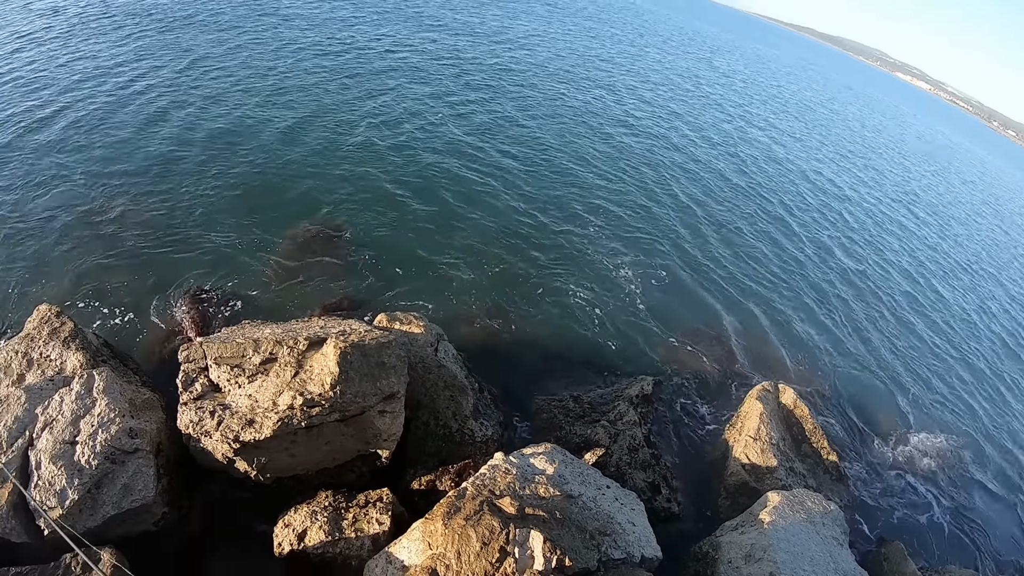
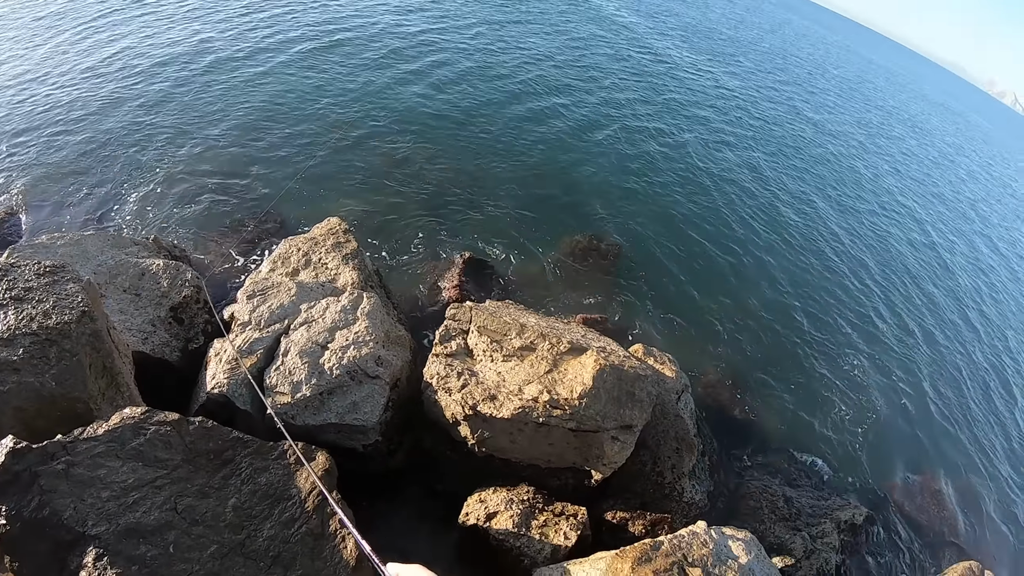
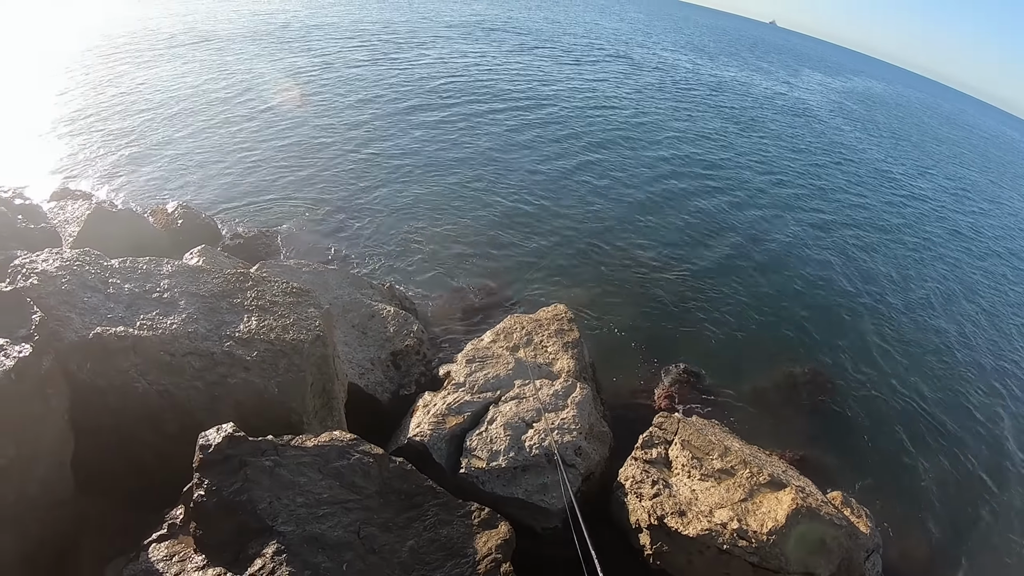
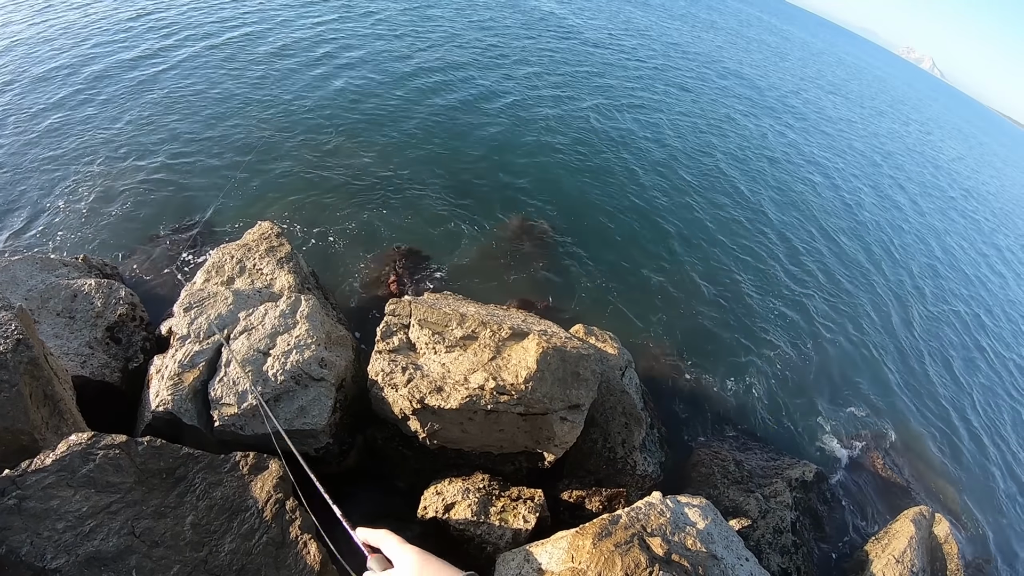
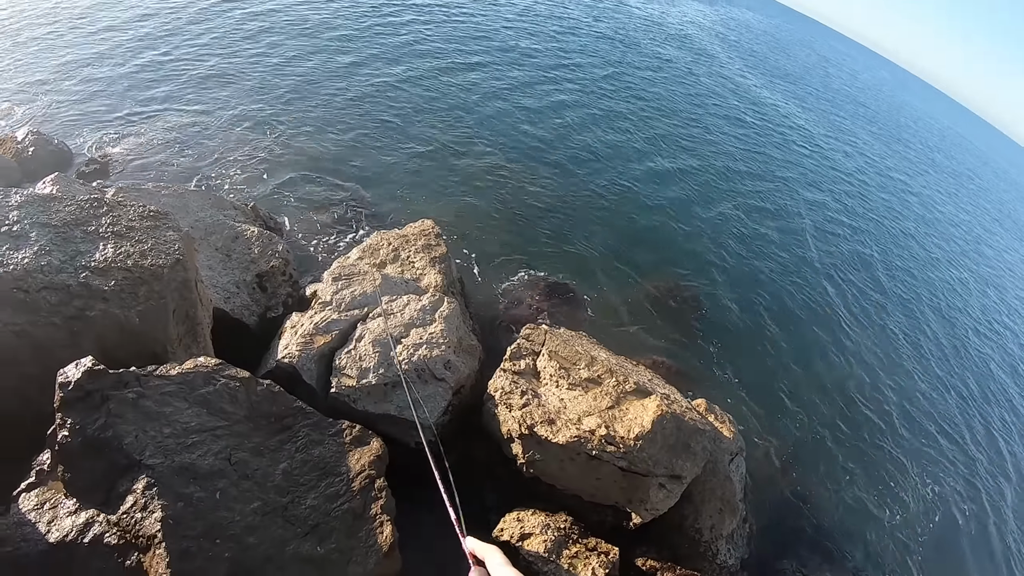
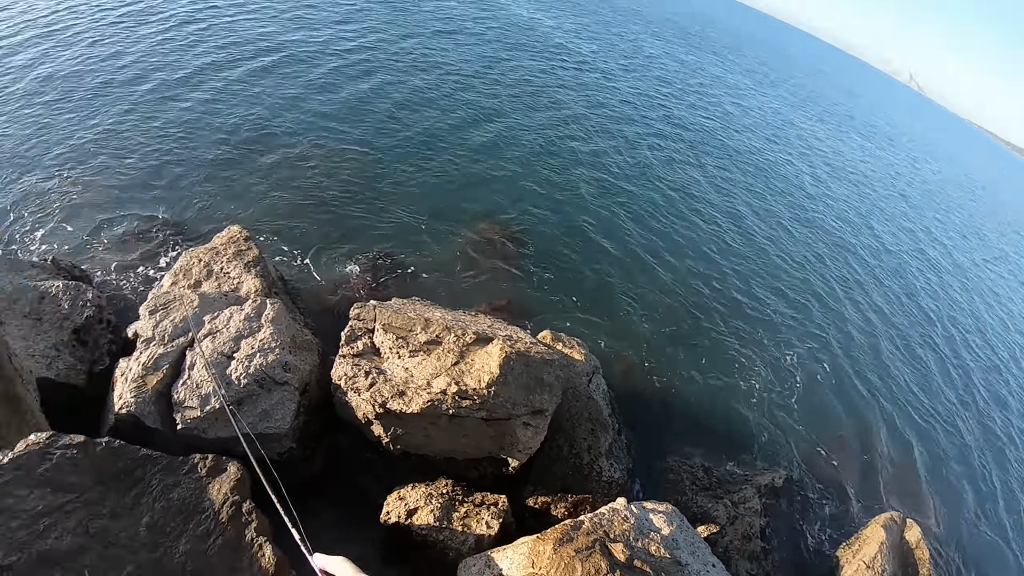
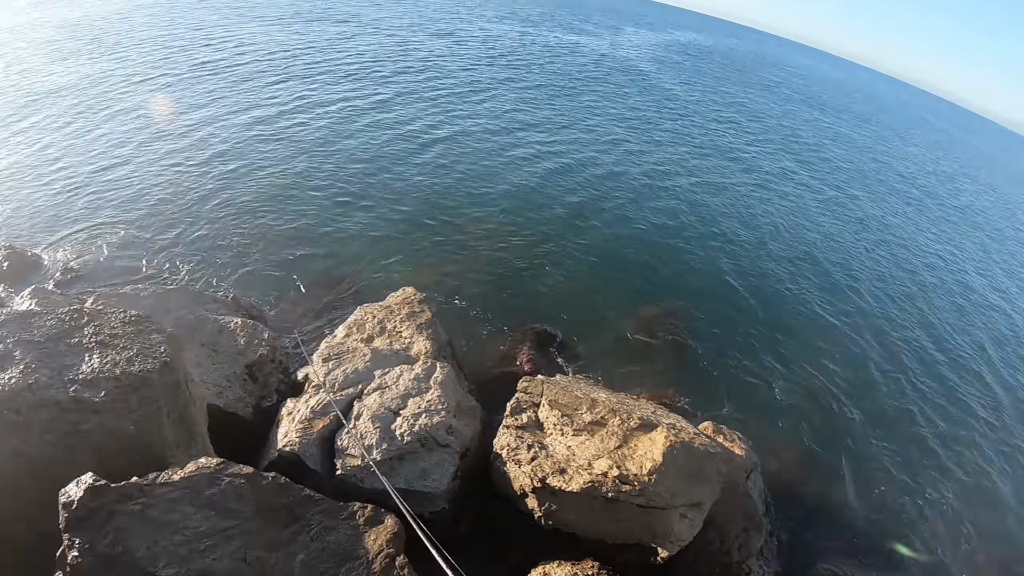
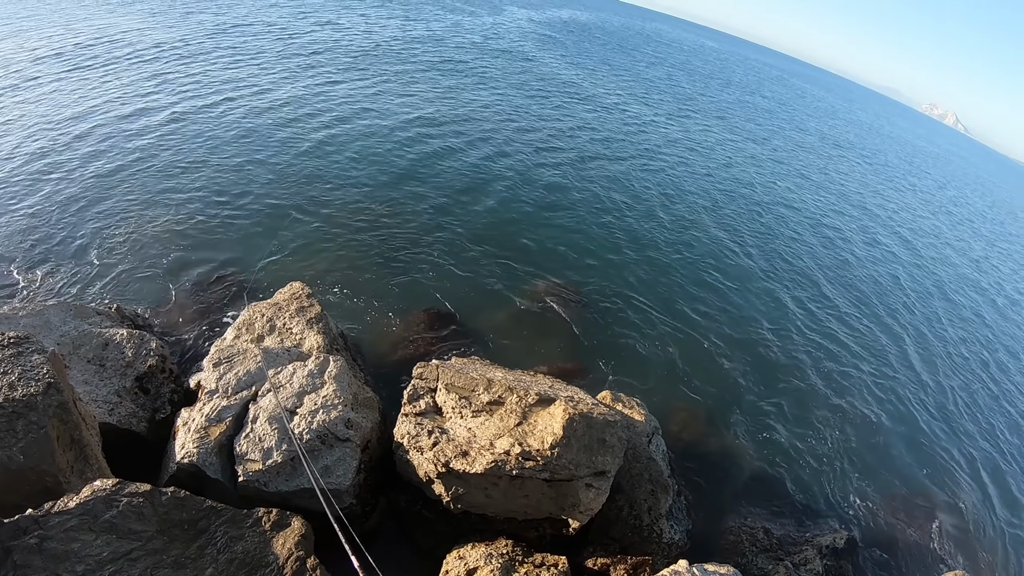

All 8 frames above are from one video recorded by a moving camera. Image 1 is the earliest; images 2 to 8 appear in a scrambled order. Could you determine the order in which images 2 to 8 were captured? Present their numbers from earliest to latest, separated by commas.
6, 5, 2, 4, 8, 7, 3
